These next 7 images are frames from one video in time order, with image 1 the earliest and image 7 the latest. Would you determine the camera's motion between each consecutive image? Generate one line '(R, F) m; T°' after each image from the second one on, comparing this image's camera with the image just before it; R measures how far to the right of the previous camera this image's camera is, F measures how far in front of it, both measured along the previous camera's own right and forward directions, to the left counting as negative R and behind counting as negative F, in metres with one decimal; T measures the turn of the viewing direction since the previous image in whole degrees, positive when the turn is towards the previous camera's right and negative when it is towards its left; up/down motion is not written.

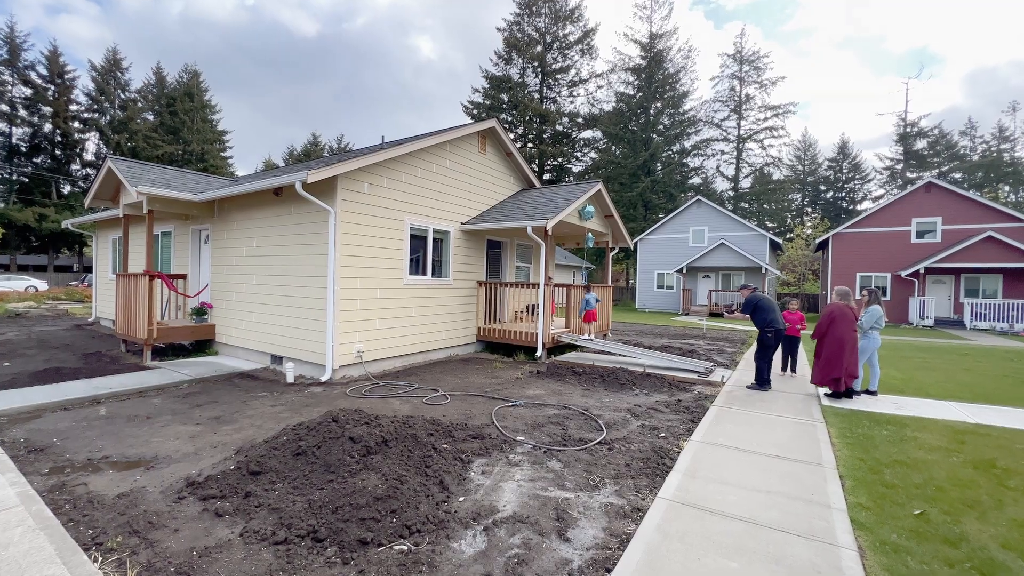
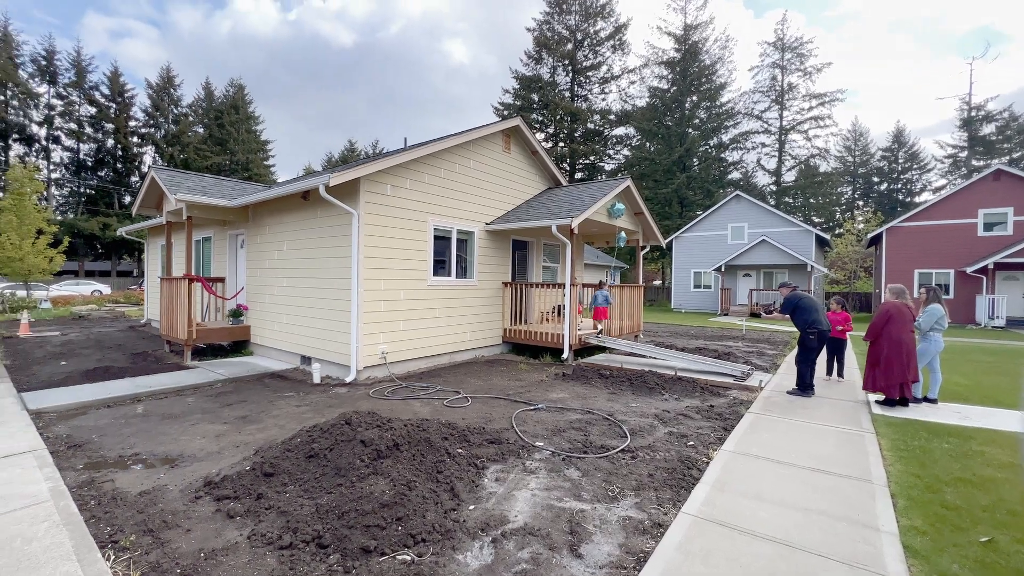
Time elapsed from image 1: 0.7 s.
(+0.2, +0.2) m; -4°
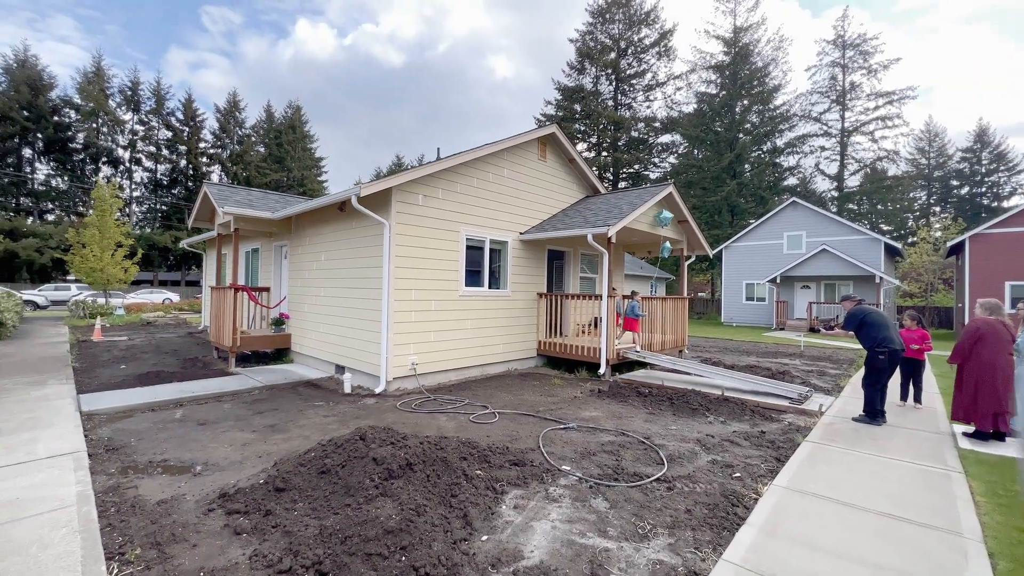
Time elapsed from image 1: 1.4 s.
(+0.2, +0.3) m; -6°
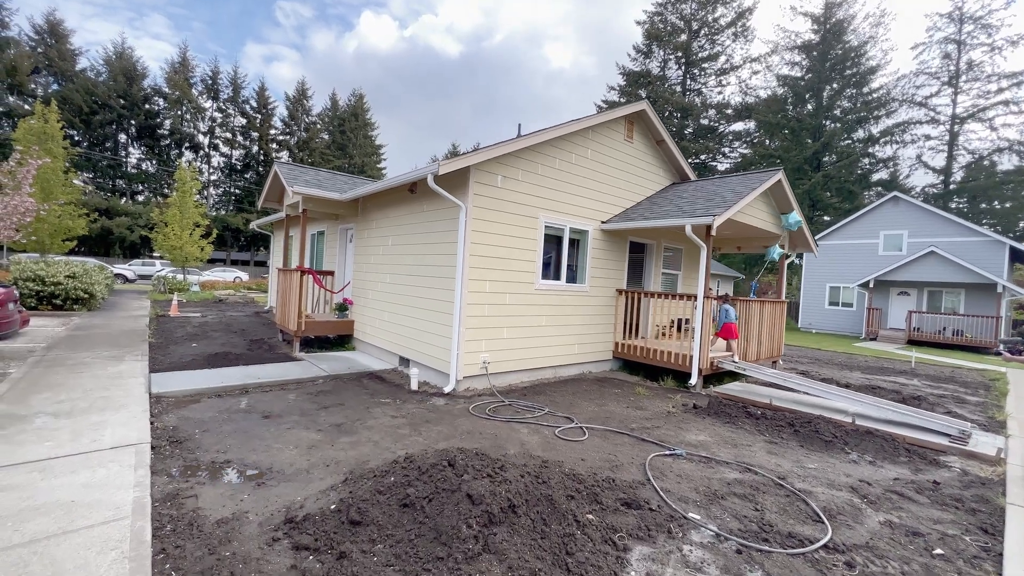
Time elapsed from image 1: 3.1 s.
(-0.6, +0.7) m; -6°
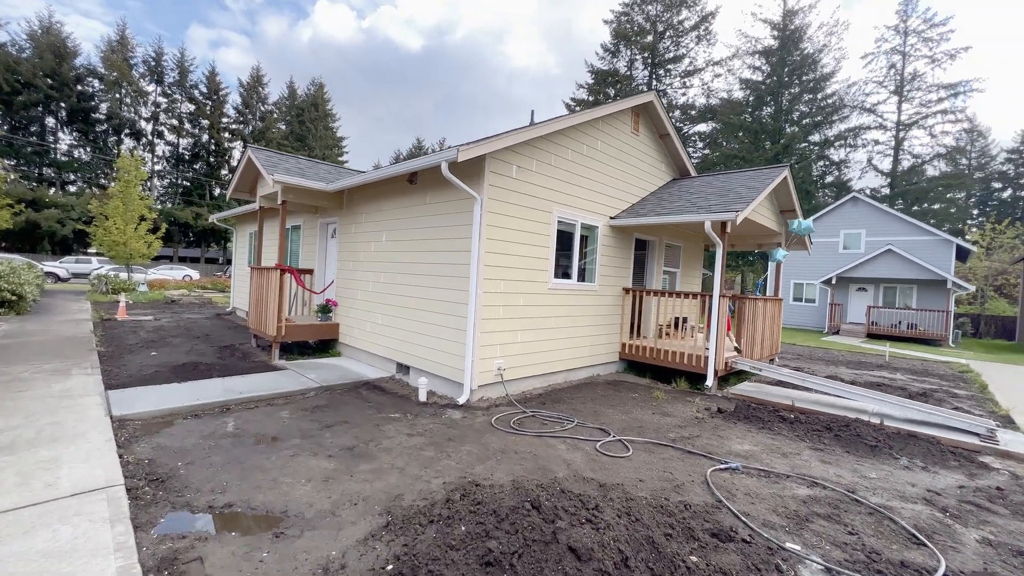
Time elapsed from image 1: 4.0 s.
(-0.7, +0.5) m; +5°
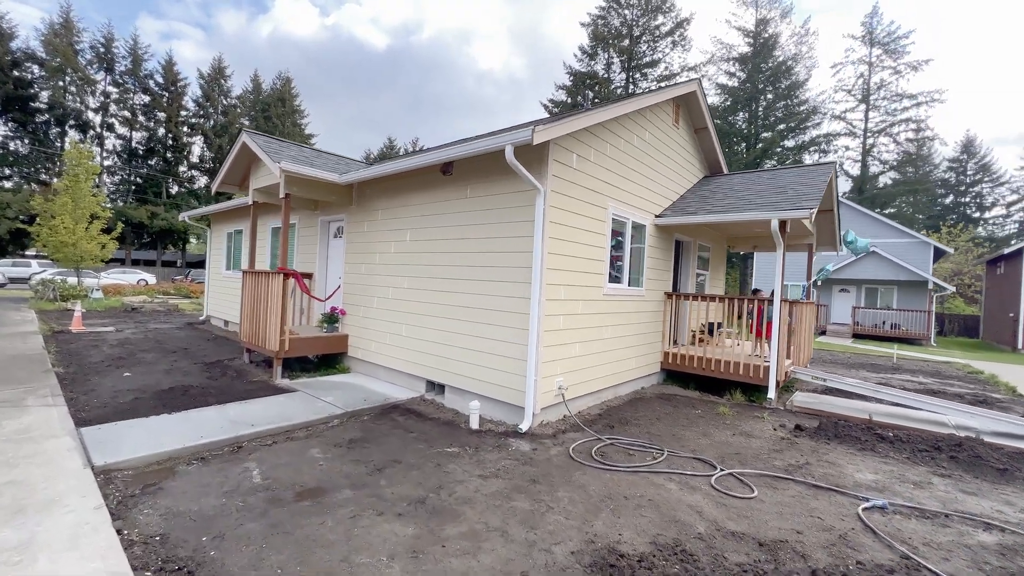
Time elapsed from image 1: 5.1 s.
(-1.1, +0.8) m; +4°
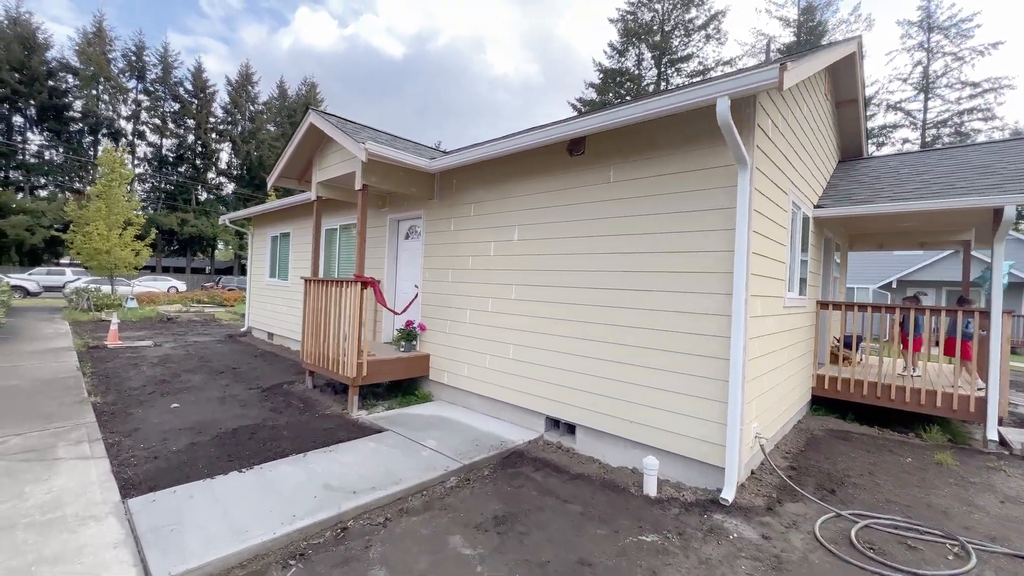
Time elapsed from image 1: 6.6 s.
(-1.4, +1.3) m; -2°
